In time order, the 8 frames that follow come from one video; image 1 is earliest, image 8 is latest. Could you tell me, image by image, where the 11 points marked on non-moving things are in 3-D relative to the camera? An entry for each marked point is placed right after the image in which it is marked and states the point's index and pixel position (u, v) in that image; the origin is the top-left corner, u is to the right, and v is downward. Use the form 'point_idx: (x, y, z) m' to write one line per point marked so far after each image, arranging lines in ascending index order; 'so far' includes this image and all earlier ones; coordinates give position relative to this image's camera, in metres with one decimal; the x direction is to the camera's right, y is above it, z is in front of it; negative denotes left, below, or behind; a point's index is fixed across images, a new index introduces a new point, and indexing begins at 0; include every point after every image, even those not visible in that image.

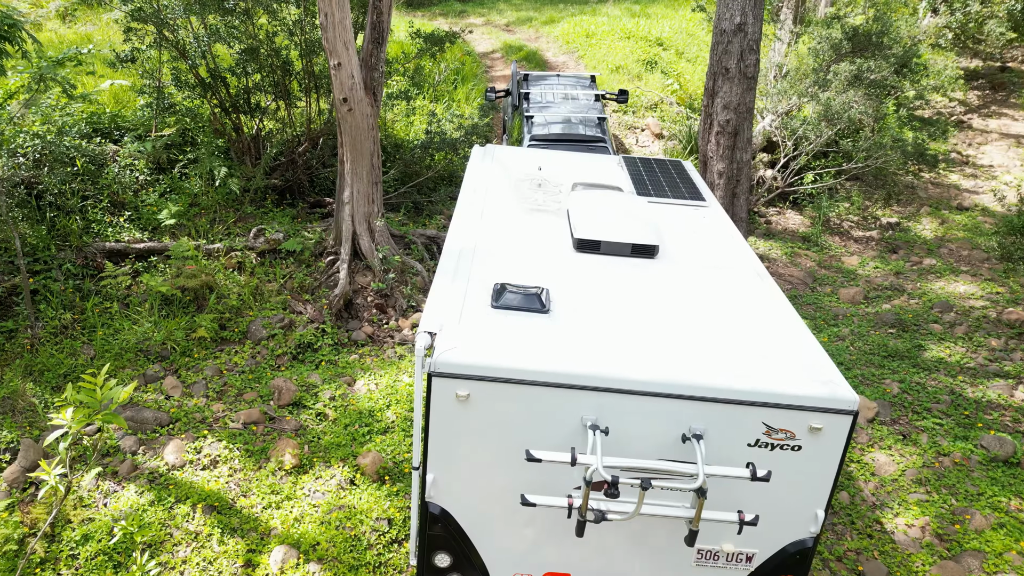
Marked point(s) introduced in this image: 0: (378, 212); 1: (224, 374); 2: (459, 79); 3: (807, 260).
0: (-1.4, +0.8, +7.6) m
1: (-2.4, -0.7, +6.1) m
2: (-0.9, +3.5, +12.1) m
3: (+3.9, +0.4, +9.5) m
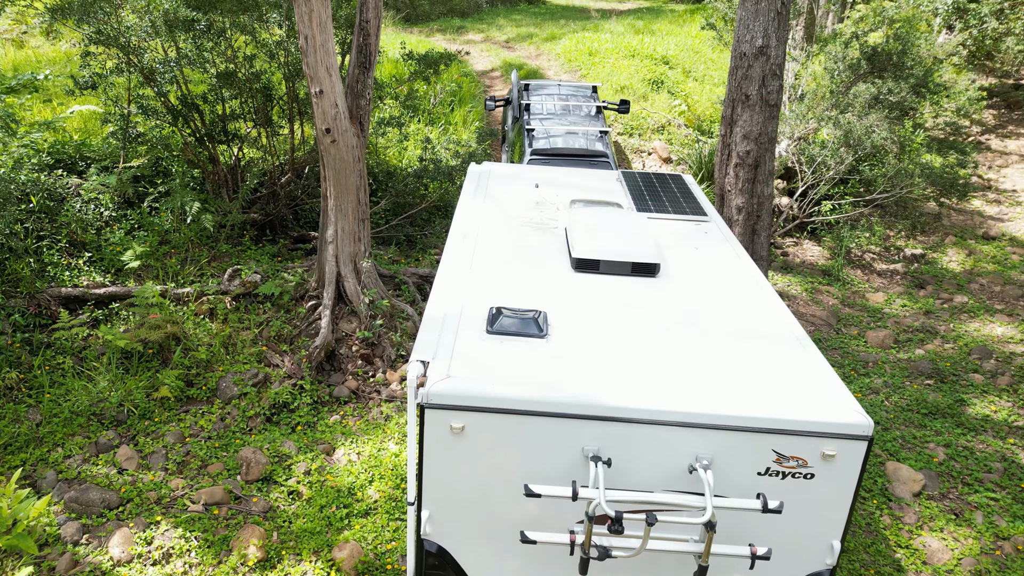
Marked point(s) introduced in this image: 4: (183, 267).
0: (-1.4, +0.3, +6.9) m
1: (-2.4, -1.1, +5.4) m
2: (-0.9, +2.9, +11.5) m
3: (+3.9, -0.1, +8.8) m
4: (-3.1, +0.2, +6.9) m
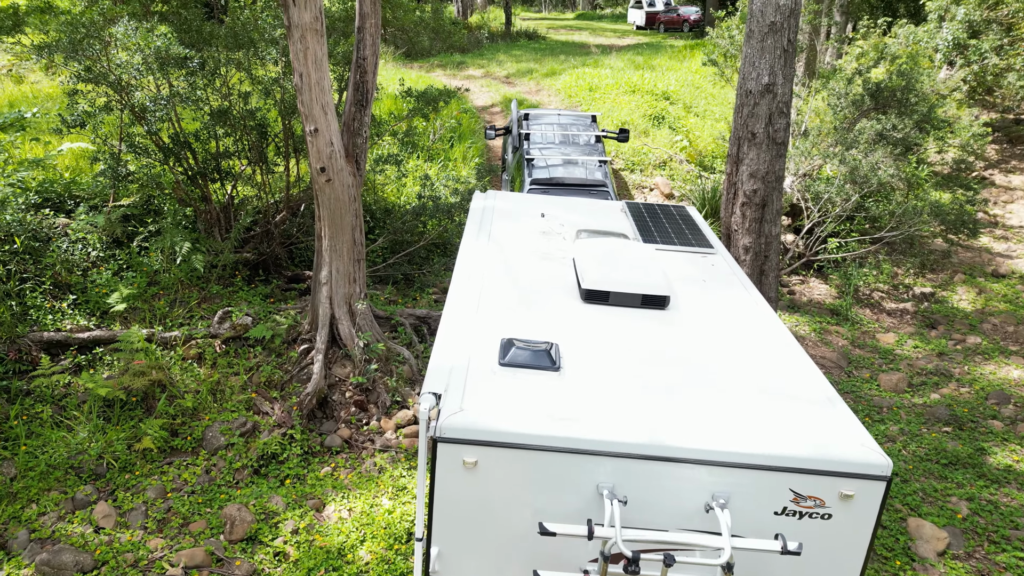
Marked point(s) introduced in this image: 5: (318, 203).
0: (-1.4, 0.0, +6.7) m
1: (-2.4, -1.5, +5.1) m
2: (-0.9, +2.3, +11.4) m
3: (+3.9, -0.6, +8.6) m
4: (-3.1, -0.2, +6.7) m
5: (-1.7, +0.7, +6.2) m
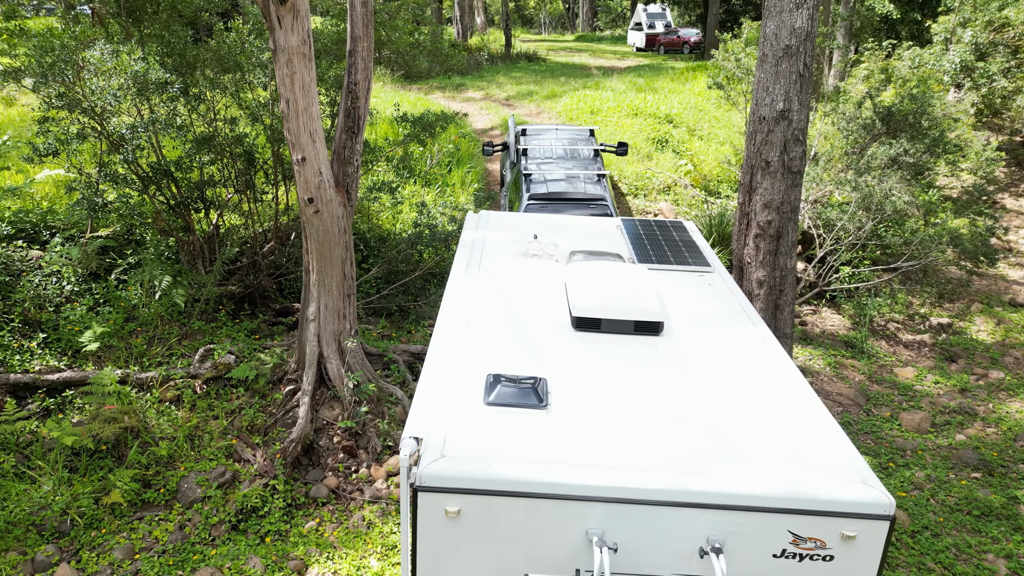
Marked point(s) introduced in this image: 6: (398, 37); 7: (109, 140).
0: (-1.4, -0.4, +6.3) m
1: (-2.4, -1.7, +4.7) m
2: (-0.9, +1.9, +11.1) m
3: (+3.9, -0.9, +8.2) m
4: (-3.1, -0.5, +6.3) m
5: (-1.7, +0.4, +5.9) m
6: (-1.4, +3.0, +8.8) m
7: (-3.3, +1.2, +6.0) m
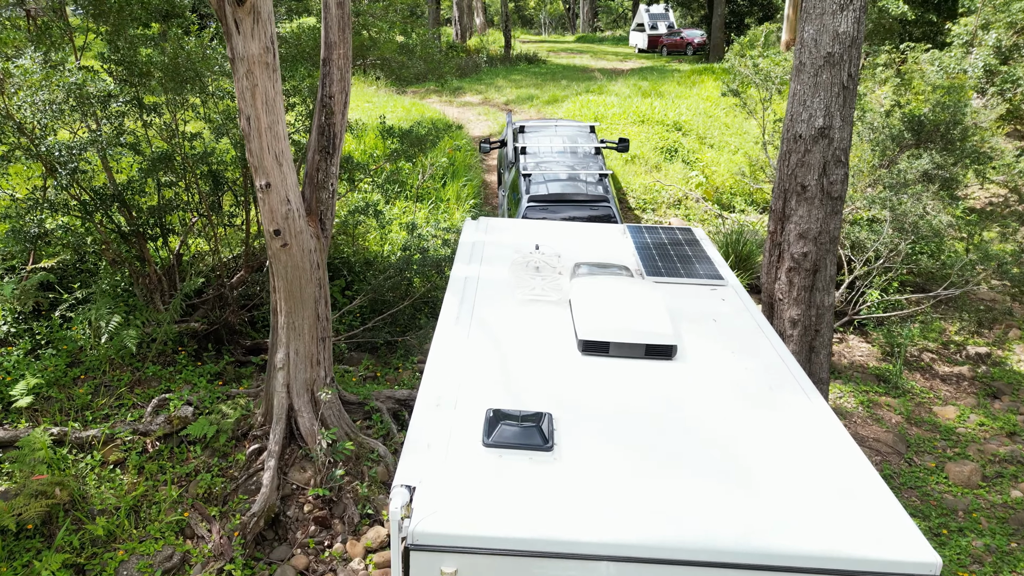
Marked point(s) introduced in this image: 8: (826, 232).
0: (-1.4, -0.7, +5.5) m
1: (-2.4, -2.0, +3.9) m
2: (-0.9, +1.6, +10.3) m
3: (+3.9, -1.3, +7.4) m
4: (-3.1, -0.8, +5.5) m
5: (-1.7, +0.1, +5.1) m
6: (-1.4, +2.7, +8.0) m
7: (-3.3, +0.9, +5.2) m
8: (+2.3, +0.4, +5.4) m
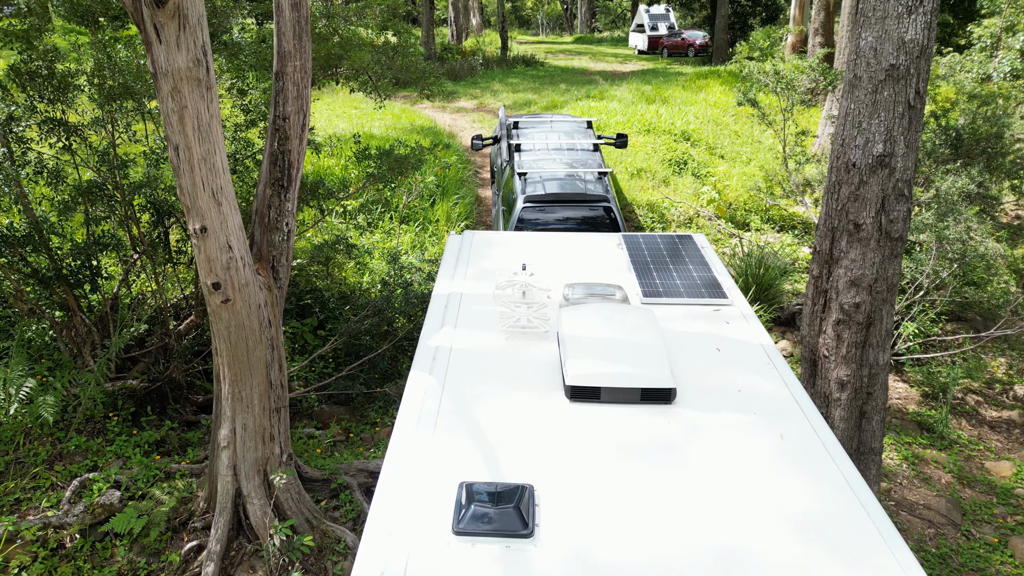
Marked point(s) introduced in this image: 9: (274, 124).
0: (-1.4, -1.0, +4.6) m
1: (-2.4, -2.4, +3.0) m
2: (-0.9, +1.2, +9.4) m
3: (+3.8, -1.6, +6.5) m
4: (-3.2, -1.2, +4.5) m
5: (-1.7, -0.3, +4.1) m
6: (-1.4, +2.3, +7.1) m
7: (-3.3, +0.5, +4.2) m
8: (+2.3, +0.1, +4.5) m
9: (-1.4, +1.0, +4.2) m
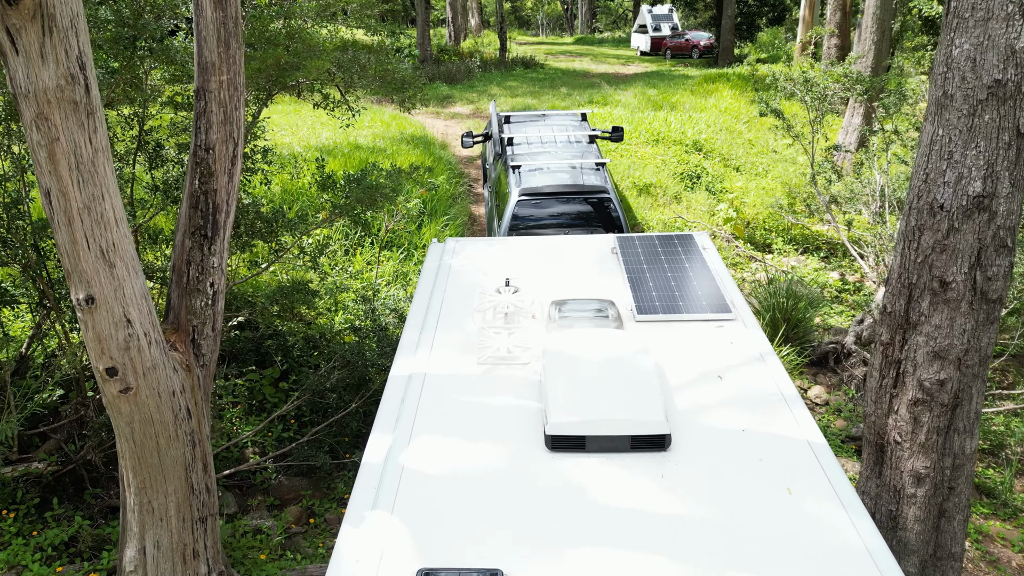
0: (-1.5, -1.4, +3.6) m
1: (-2.5, -2.8, +2.0) m
2: (-1.0, +0.9, +8.4) m
3: (+3.8, -2.0, +5.5) m
4: (-3.2, -1.5, +3.6) m
5: (-1.7, -0.6, +3.2) m
6: (-1.5, +2.0, +6.1) m
7: (-3.4, +0.2, +3.3) m
8: (+2.2, -0.3, +3.5) m
9: (-1.4, +0.6, +3.3) m
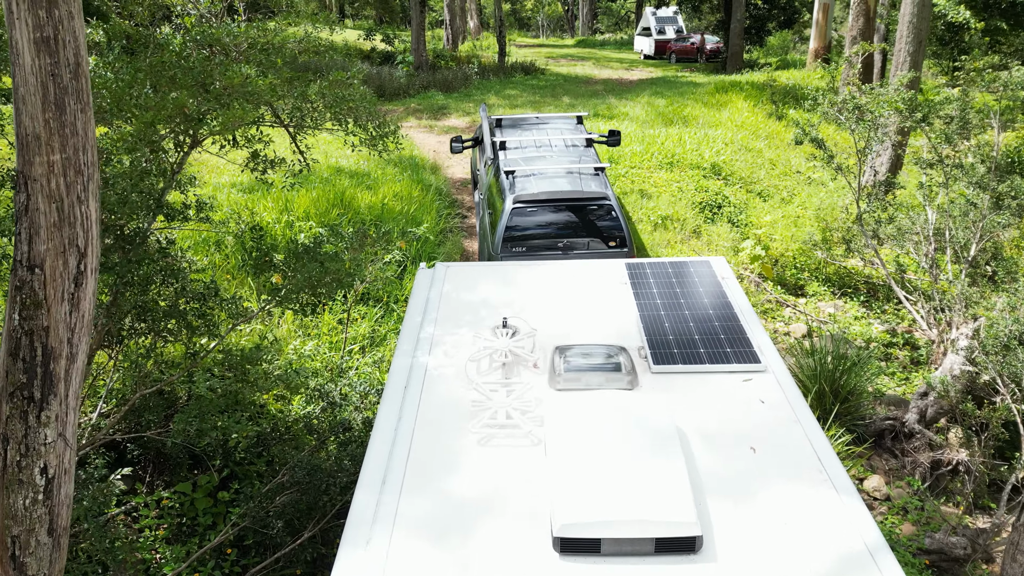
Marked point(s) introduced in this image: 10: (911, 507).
0: (-1.5, -1.9, +2.5) m
1: (-2.5, -3.3, +0.9) m
2: (-1.0, +0.3, +7.3) m
3: (+3.8, -2.5, +4.4) m
4: (-3.2, -2.1, +2.4) m
5: (-1.8, -1.2, +2.0) m
6: (-1.5, +1.4, +5.0) m
7: (-3.4, -0.4, +2.1) m
8: (+2.2, -0.8, +2.4) m
9: (-1.5, 0.0, +2.1) m
10: (+2.9, -1.6, +5.4) m
